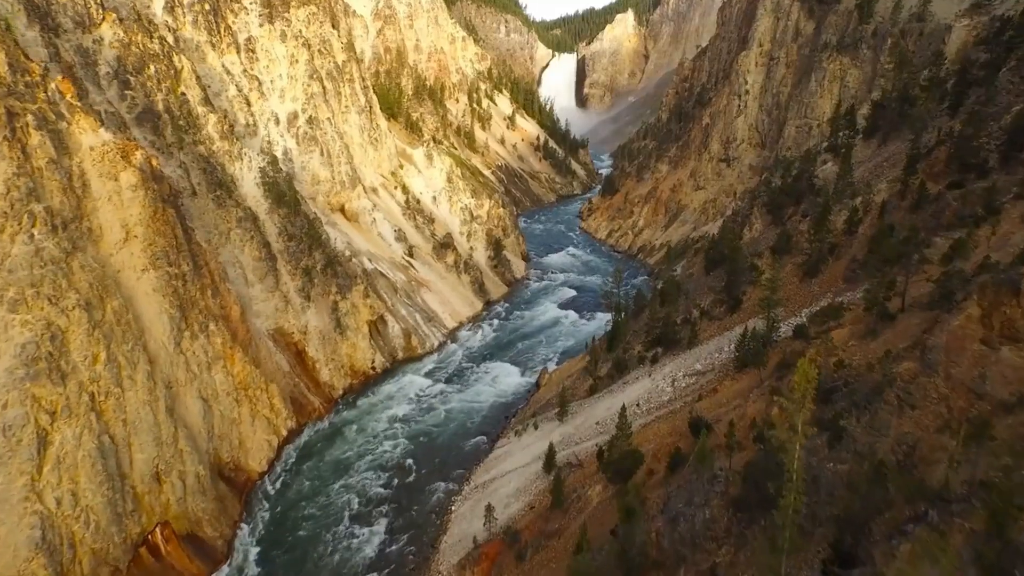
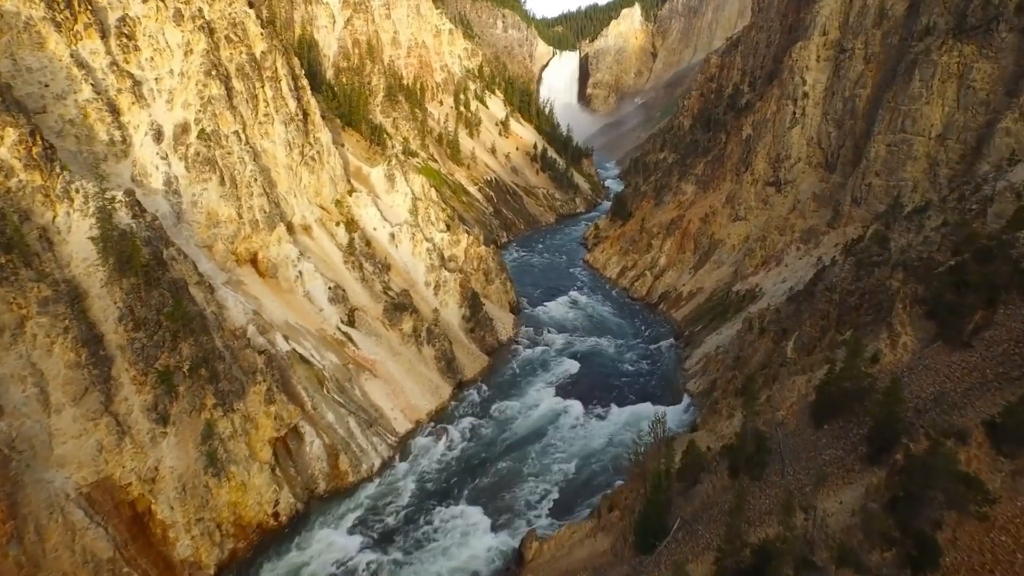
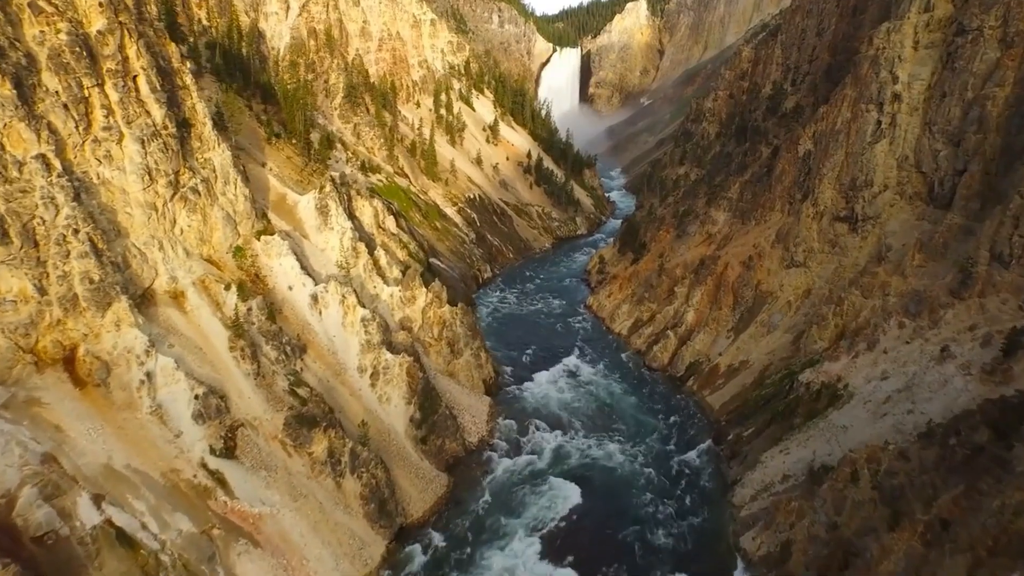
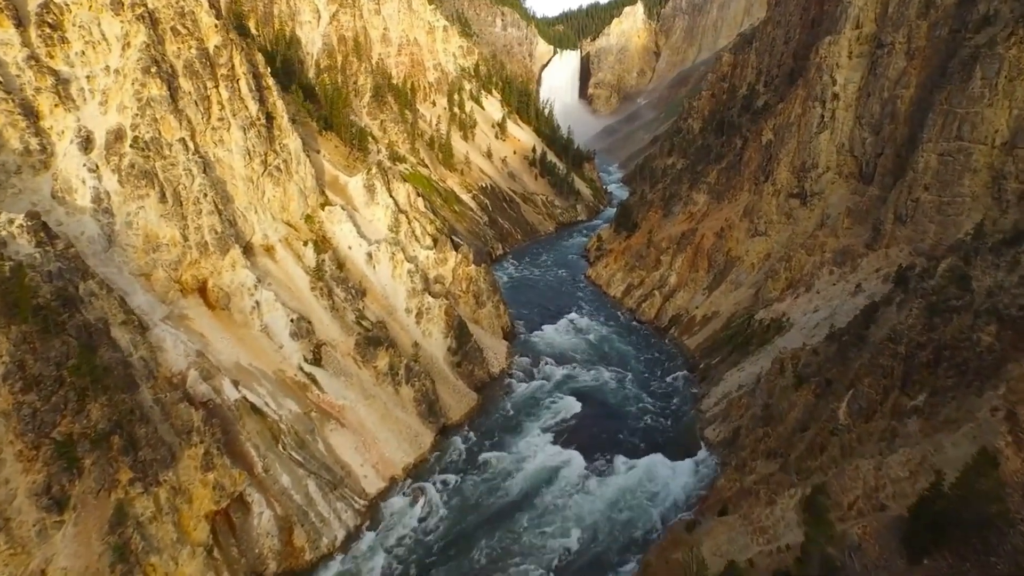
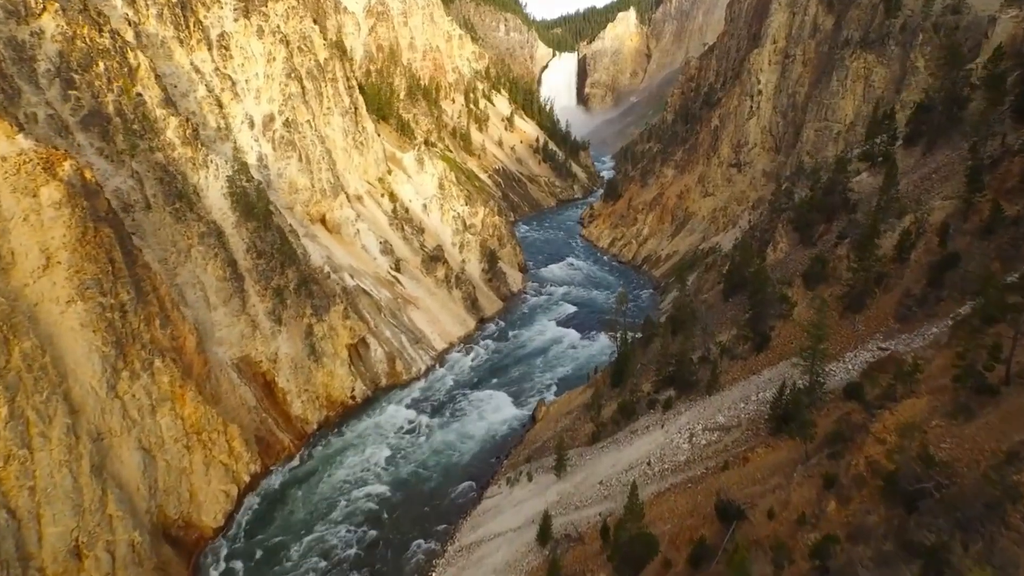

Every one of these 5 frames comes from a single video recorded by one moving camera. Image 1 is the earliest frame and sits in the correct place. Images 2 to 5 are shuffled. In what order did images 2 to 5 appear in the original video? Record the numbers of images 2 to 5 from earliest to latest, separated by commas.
5, 2, 4, 3
